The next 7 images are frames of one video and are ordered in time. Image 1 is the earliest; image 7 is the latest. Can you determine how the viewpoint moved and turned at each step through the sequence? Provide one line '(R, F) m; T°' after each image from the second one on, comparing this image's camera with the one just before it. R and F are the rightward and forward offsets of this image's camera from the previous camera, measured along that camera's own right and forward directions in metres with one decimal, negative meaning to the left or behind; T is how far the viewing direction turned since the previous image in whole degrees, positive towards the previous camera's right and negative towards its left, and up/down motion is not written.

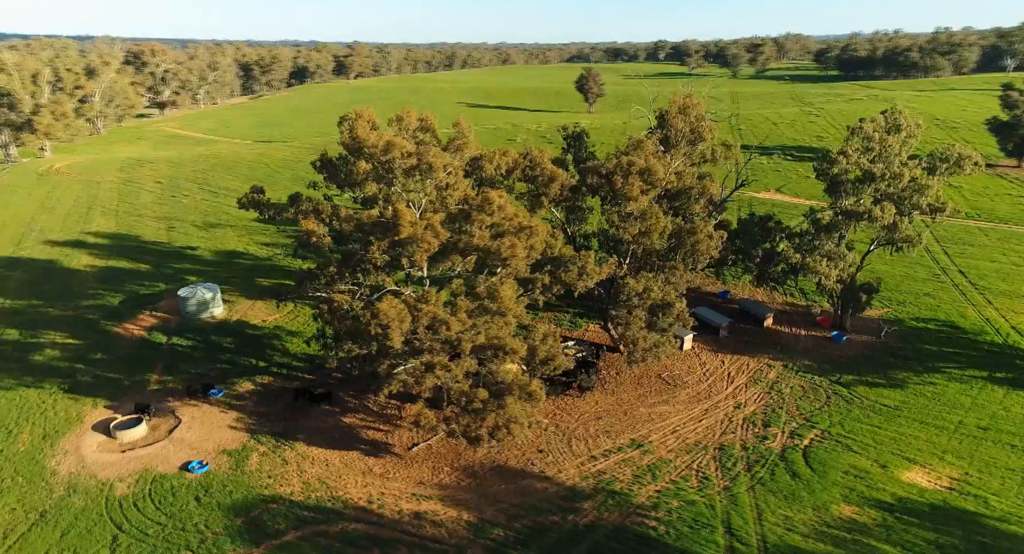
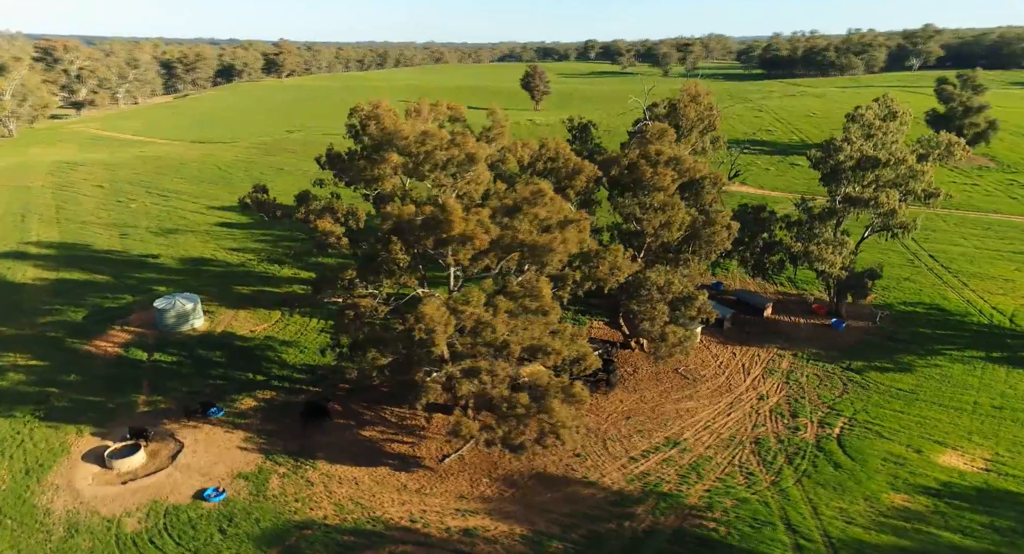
(-3.5, +1.4) m; +6°
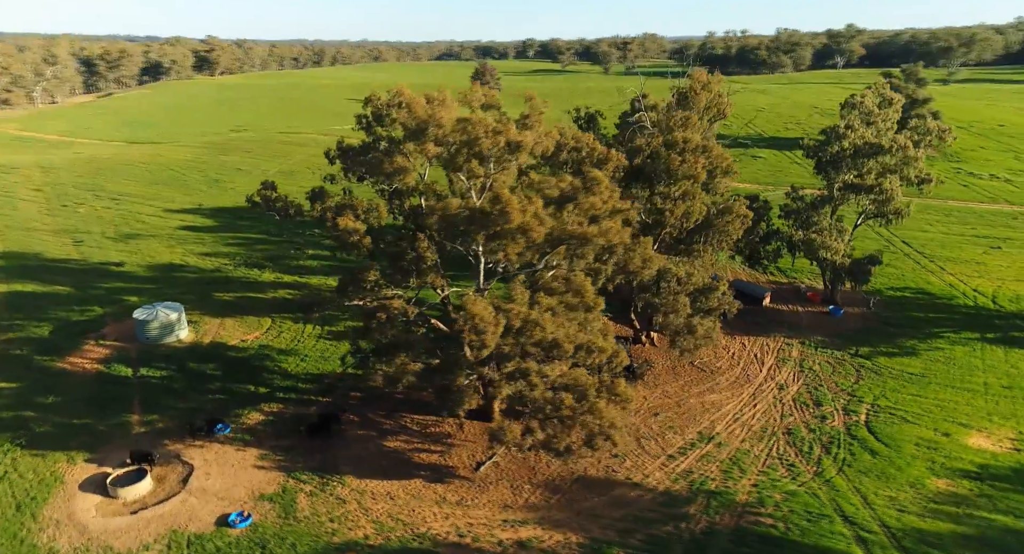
(-3.1, +1.3) m; +5°
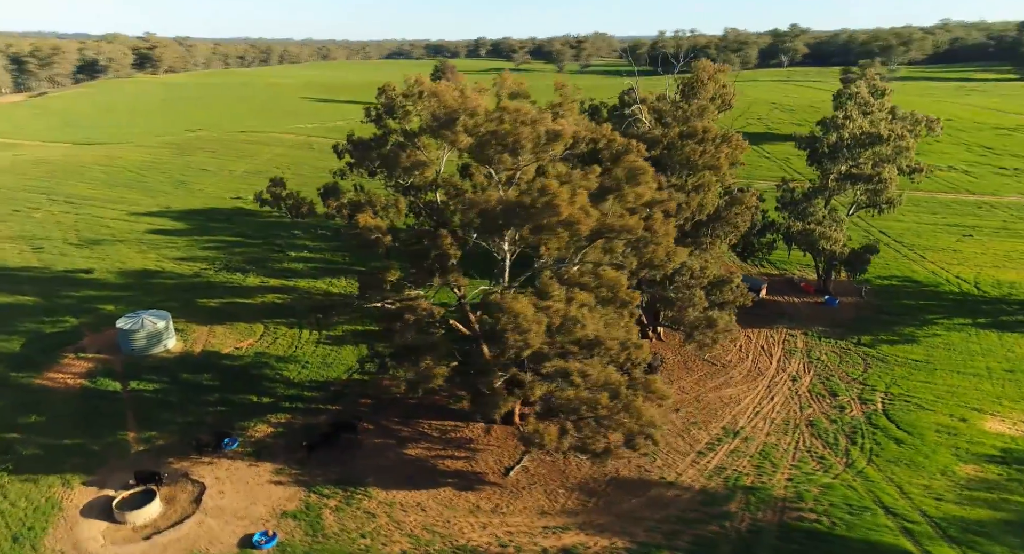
(-2.3, +1.0) m; +4°
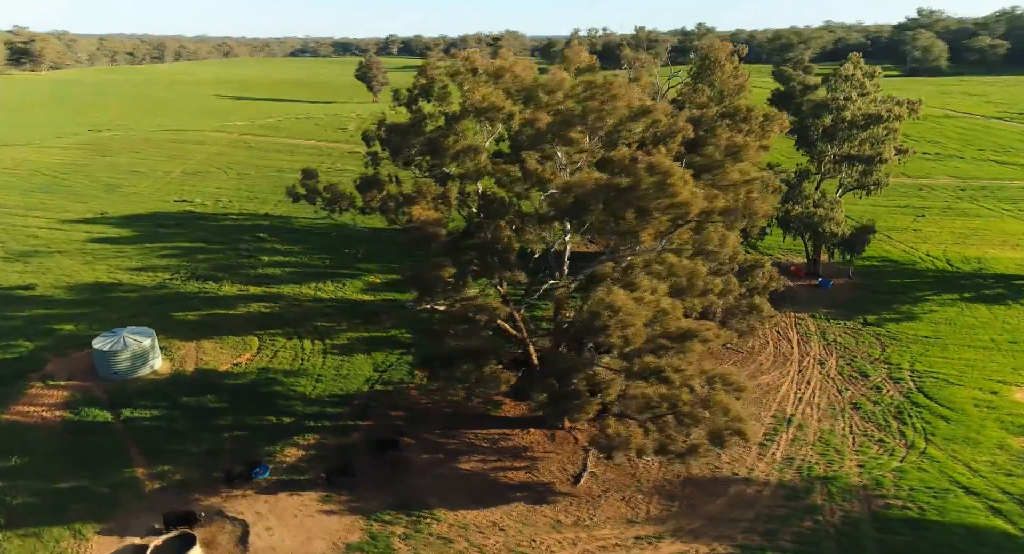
(-4.3, +2.0) m; +7°
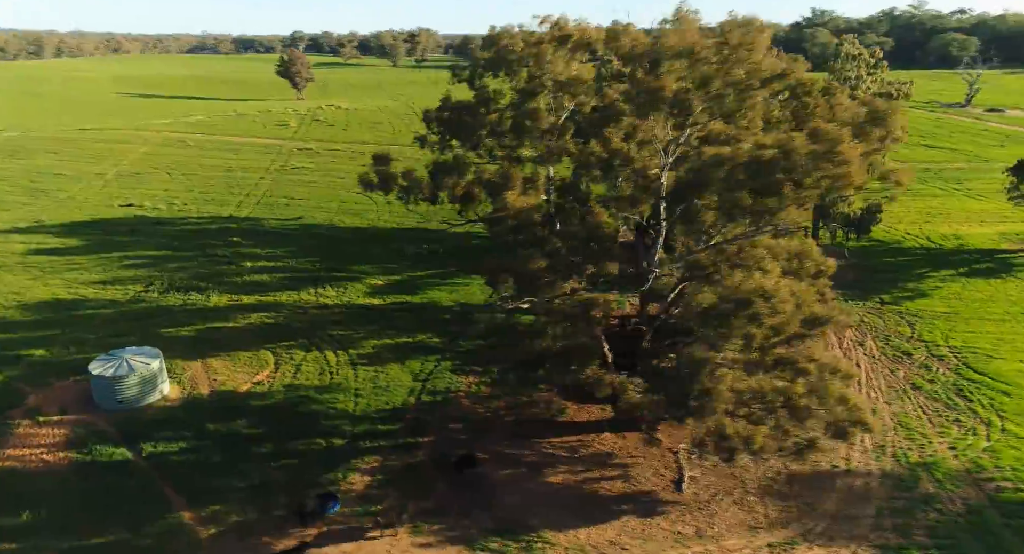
(-4.6, +2.3) m; +7°
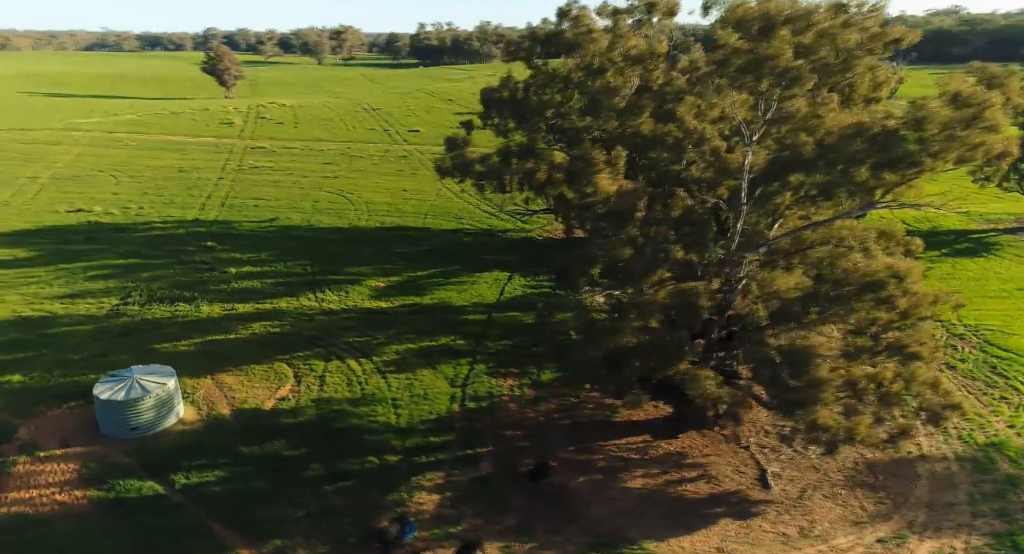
(-3.5, +1.7) m; +6°
